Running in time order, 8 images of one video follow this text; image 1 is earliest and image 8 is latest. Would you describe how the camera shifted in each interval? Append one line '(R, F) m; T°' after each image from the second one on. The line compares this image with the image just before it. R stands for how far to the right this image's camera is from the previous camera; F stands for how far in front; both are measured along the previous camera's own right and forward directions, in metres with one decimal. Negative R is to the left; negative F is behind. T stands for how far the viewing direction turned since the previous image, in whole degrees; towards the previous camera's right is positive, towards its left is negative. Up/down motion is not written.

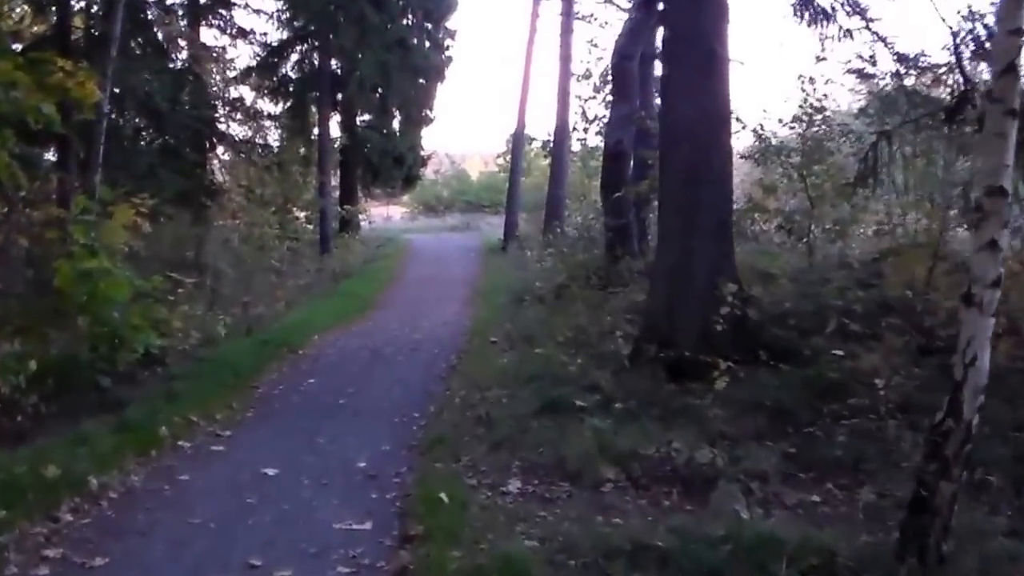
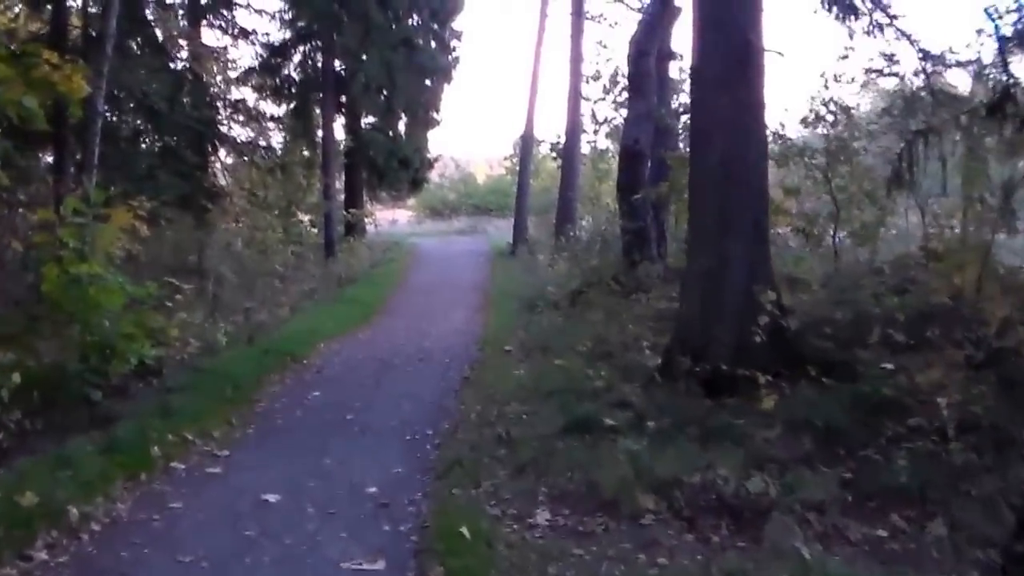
(-0.1, +0.8) m; 0°
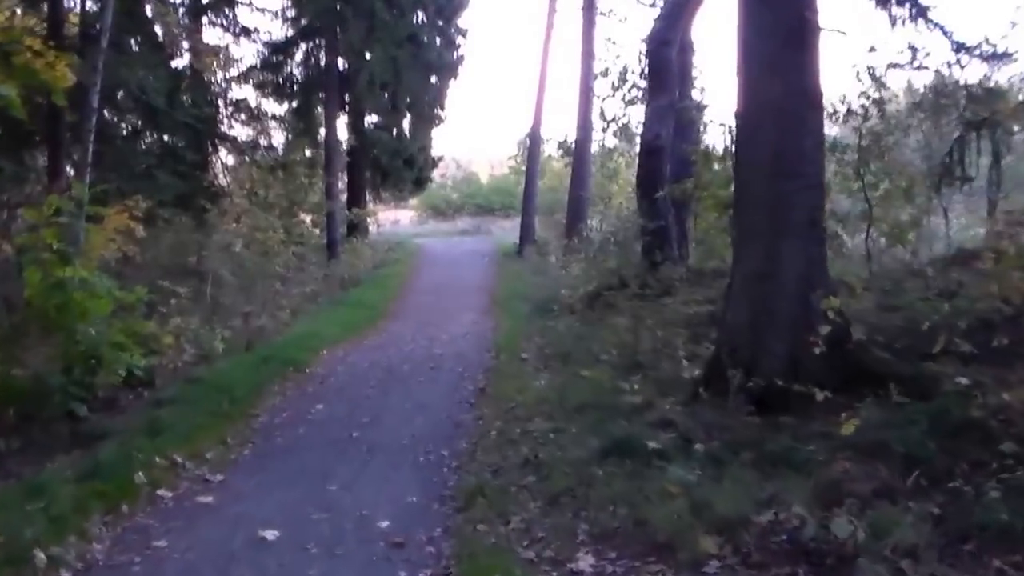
(-0.1, +1.0) m; 0°
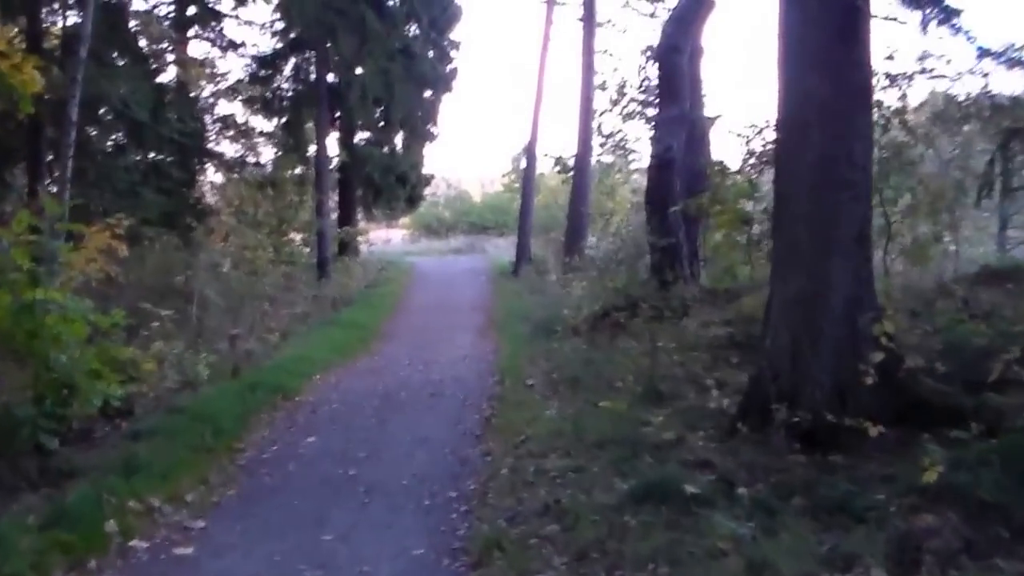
(-0.1, +0.9) m; 0°
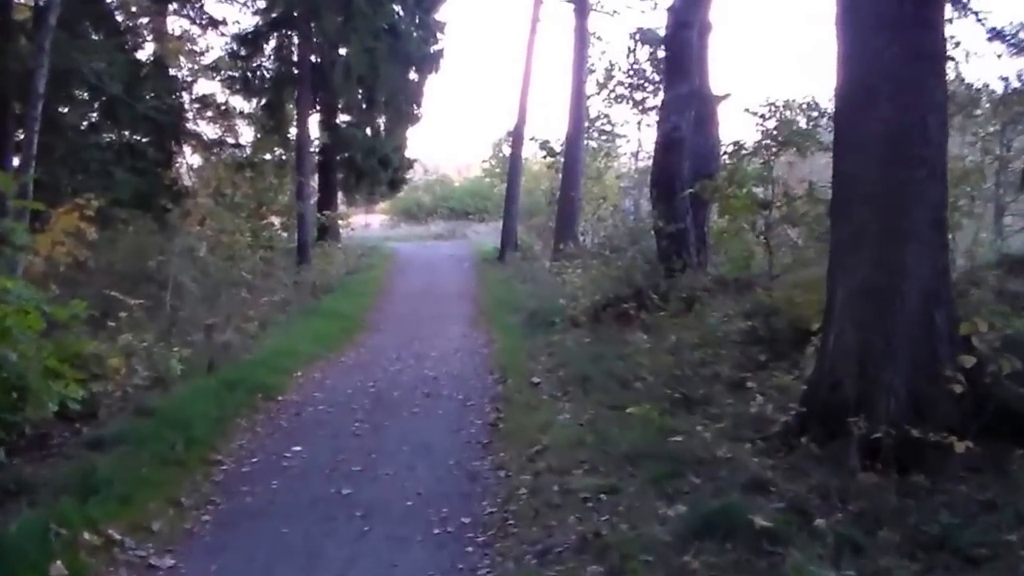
(-0.2, +1.2) m; +1°
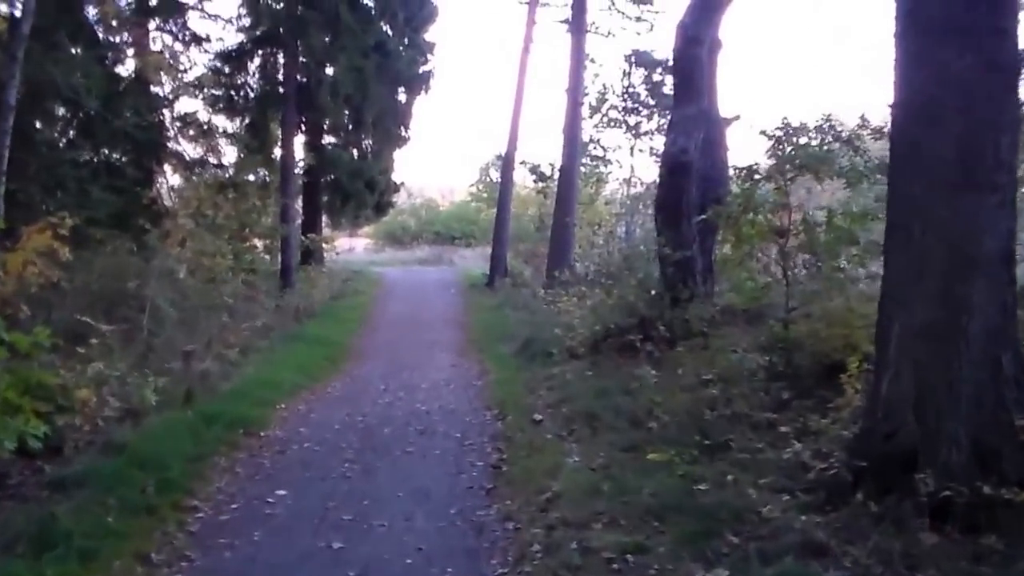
(-0.1, +0.8) m; +1°
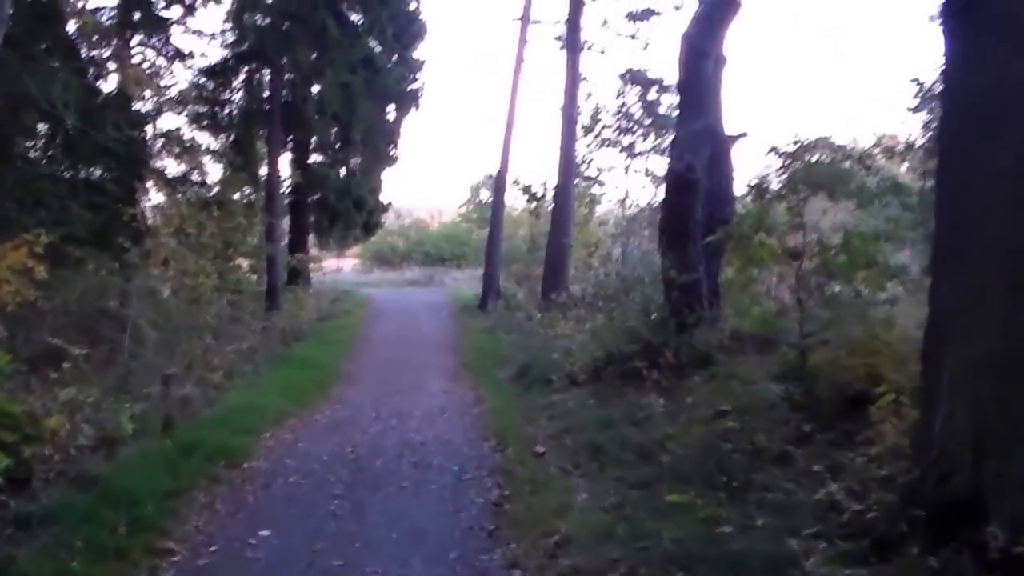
(-0.1, +0.7) m; 0°
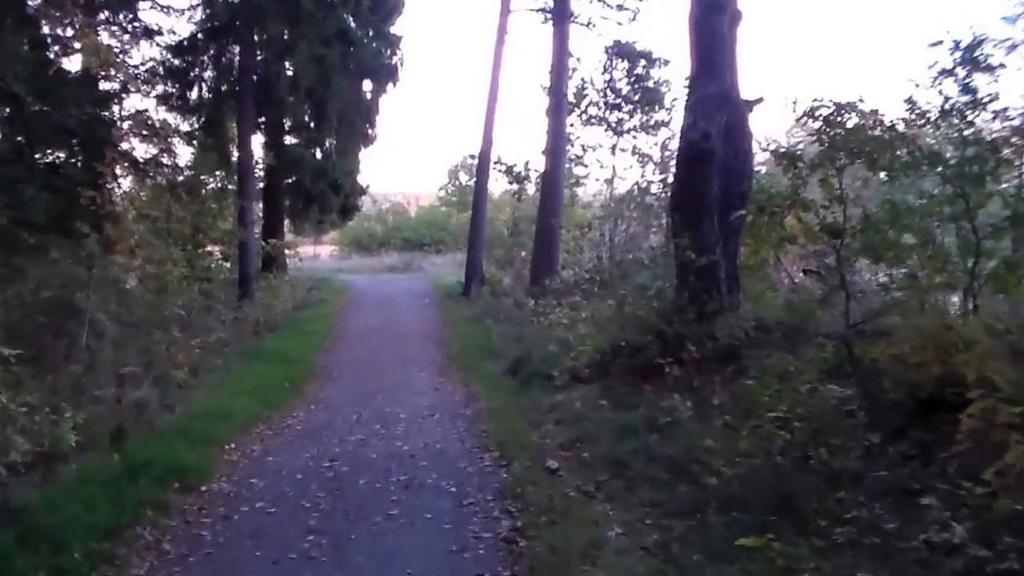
(-0.1, +1.5) m; +1°
